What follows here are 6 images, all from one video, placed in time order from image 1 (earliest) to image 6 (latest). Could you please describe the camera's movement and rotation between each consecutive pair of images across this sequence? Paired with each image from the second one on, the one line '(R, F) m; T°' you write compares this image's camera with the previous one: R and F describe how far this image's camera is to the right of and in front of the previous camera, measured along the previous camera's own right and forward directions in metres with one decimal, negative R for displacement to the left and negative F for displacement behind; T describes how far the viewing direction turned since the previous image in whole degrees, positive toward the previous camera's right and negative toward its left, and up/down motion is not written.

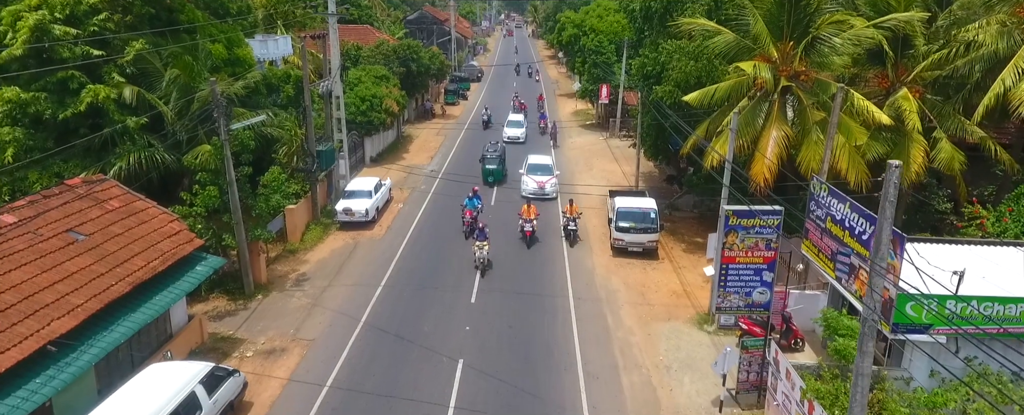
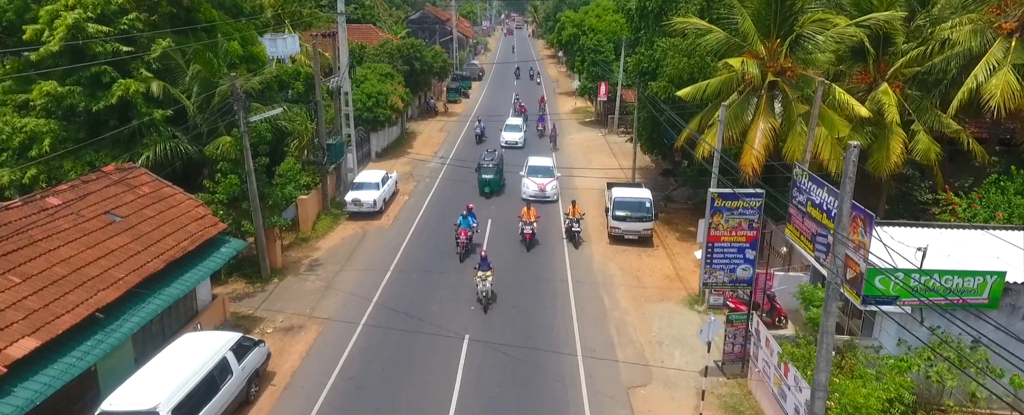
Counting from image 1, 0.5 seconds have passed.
(-0.1, -1.1) m; 0°
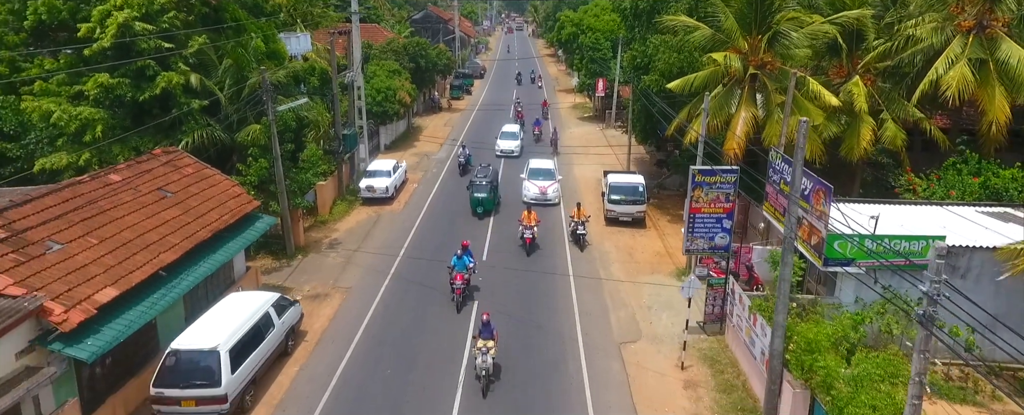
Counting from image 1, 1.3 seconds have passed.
(-0.1, -1.8) m; 0°
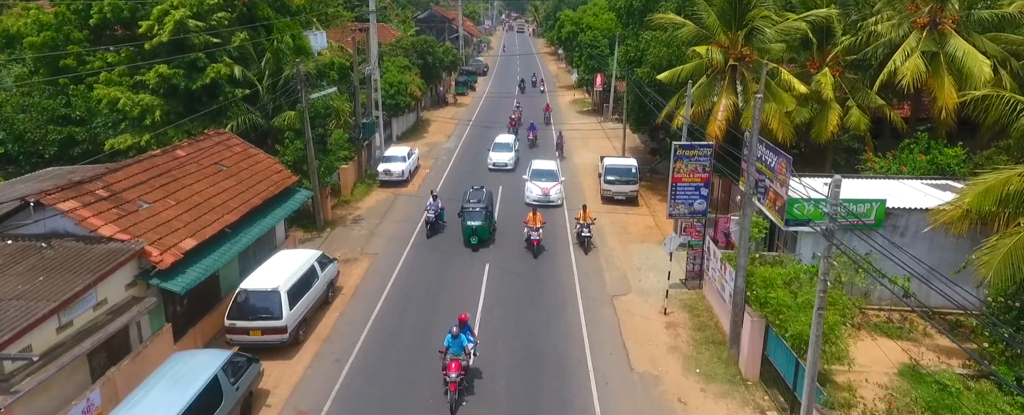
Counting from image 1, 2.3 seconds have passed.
(-0.2, -2.5) m; 0°
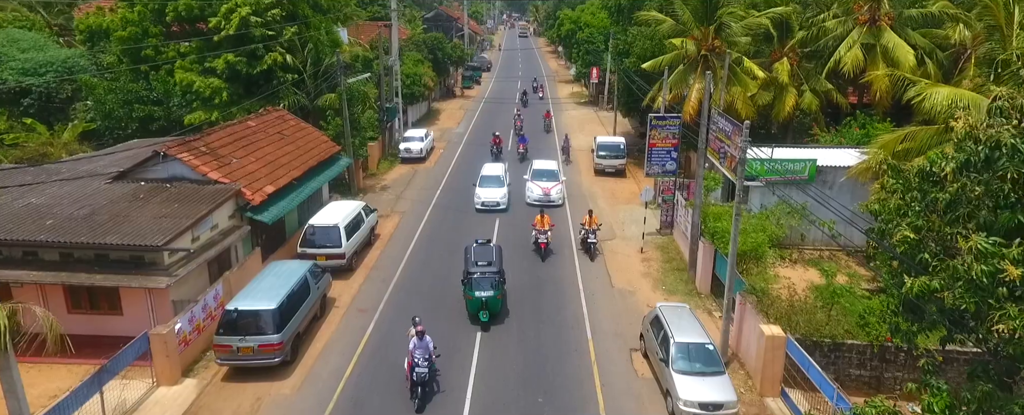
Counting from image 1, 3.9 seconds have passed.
(-0.2, -4.2) m; 0°
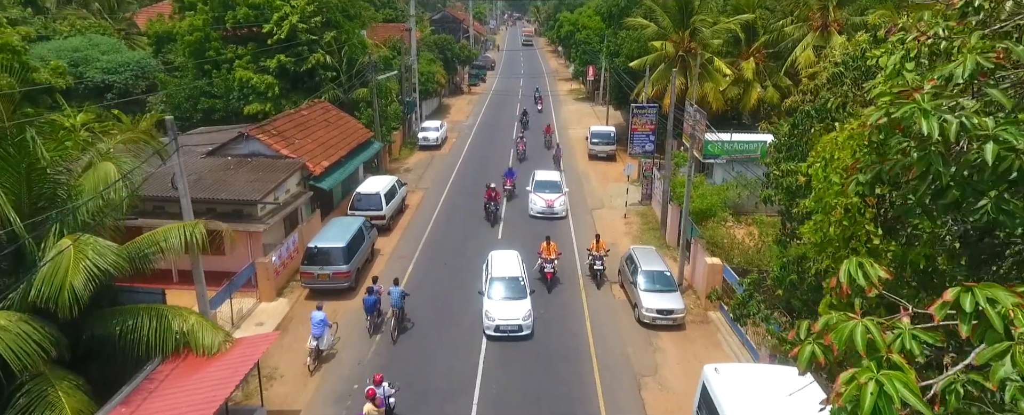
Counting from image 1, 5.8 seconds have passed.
(-0.2, -4.6) m; 0°
